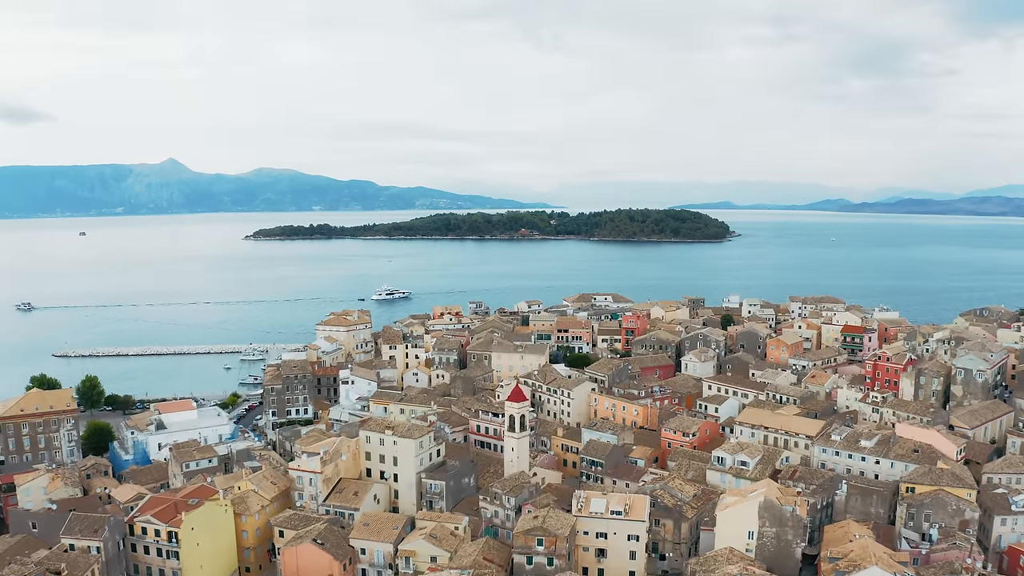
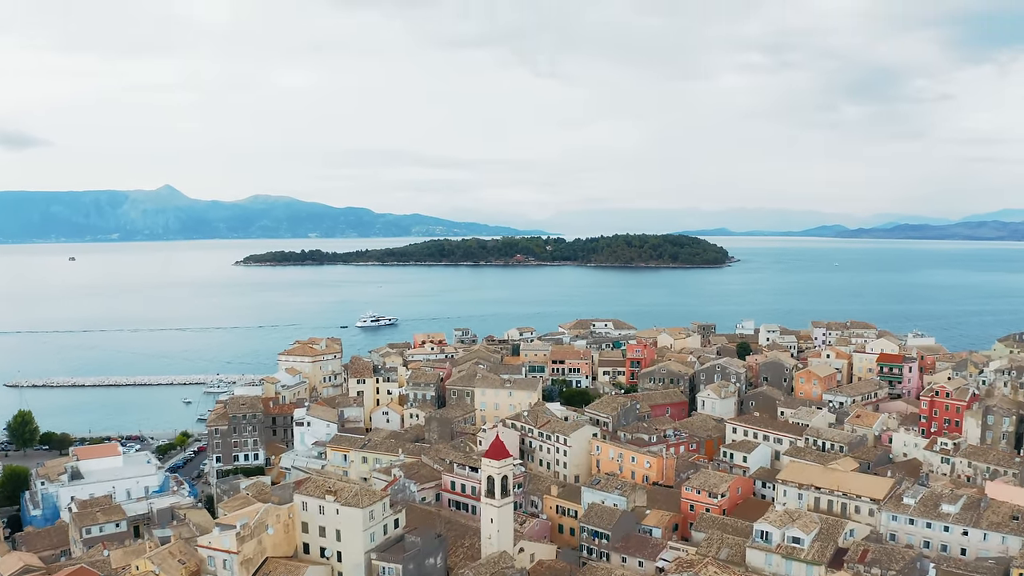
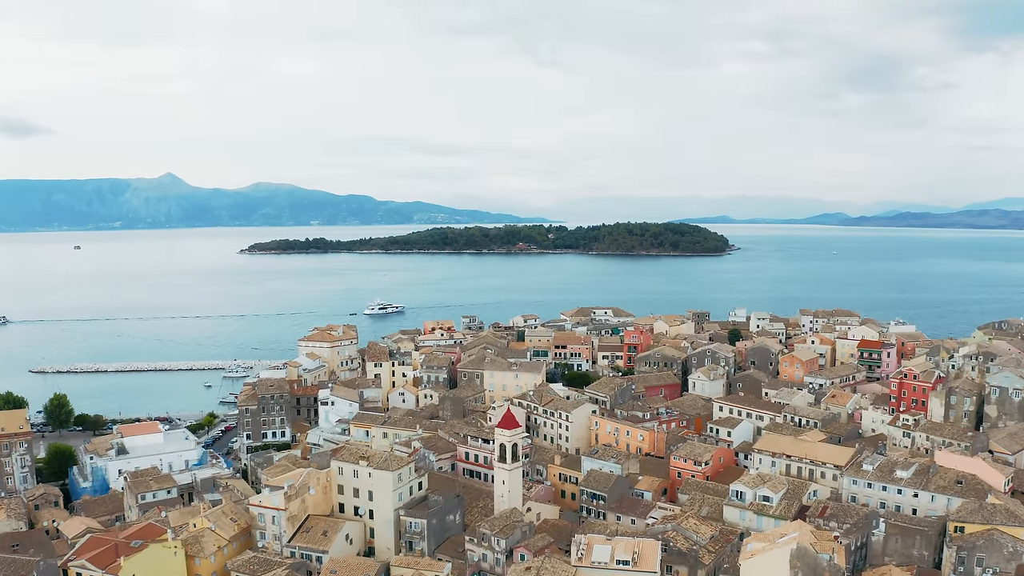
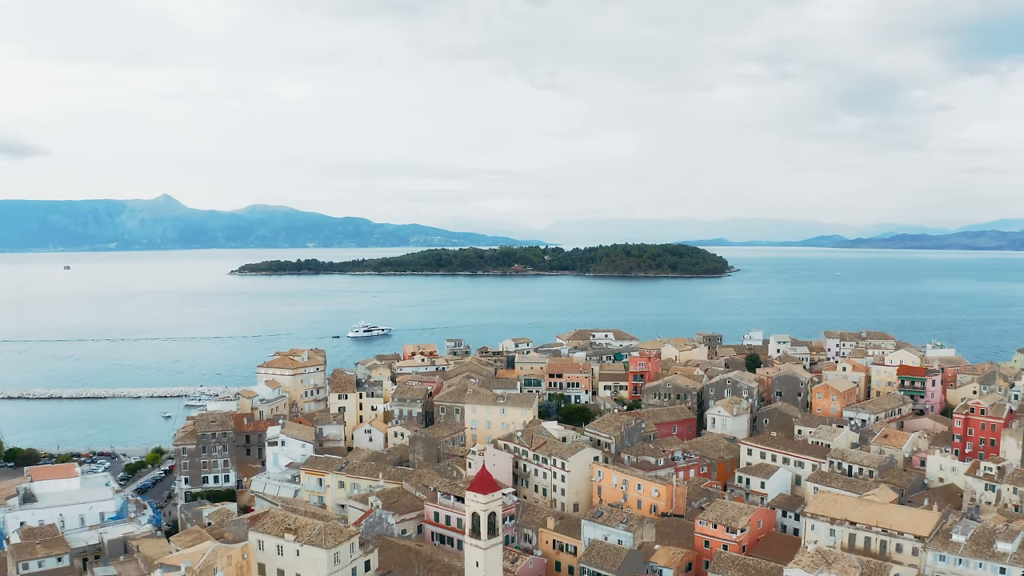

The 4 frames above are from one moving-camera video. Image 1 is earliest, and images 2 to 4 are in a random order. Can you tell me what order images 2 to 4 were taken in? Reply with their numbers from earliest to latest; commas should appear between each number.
3, 2, 4
